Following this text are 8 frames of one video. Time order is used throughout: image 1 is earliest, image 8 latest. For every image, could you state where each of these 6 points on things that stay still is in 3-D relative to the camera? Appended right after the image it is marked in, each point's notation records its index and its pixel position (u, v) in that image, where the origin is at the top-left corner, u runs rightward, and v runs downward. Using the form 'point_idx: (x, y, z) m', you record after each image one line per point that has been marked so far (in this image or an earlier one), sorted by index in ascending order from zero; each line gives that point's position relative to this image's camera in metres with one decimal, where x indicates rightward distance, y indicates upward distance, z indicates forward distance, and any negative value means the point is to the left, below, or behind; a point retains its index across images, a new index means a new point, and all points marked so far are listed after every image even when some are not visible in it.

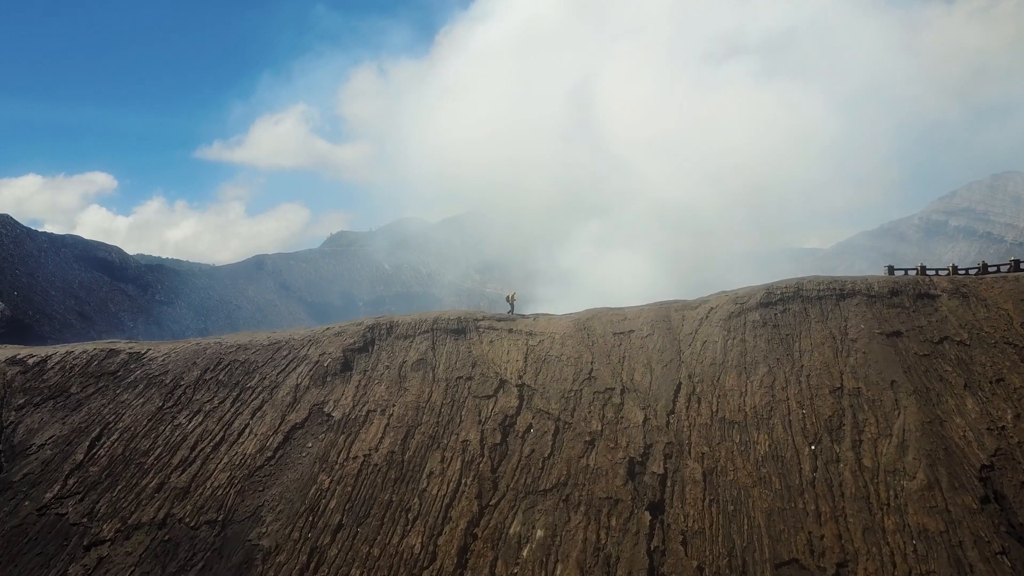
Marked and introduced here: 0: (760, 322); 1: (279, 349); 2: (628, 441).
0: (+6.7, -0.9, +17.4) m
1: (-7.1, -1.9, +19.7) m
2: (+2.7, -3.6, +15.2) m
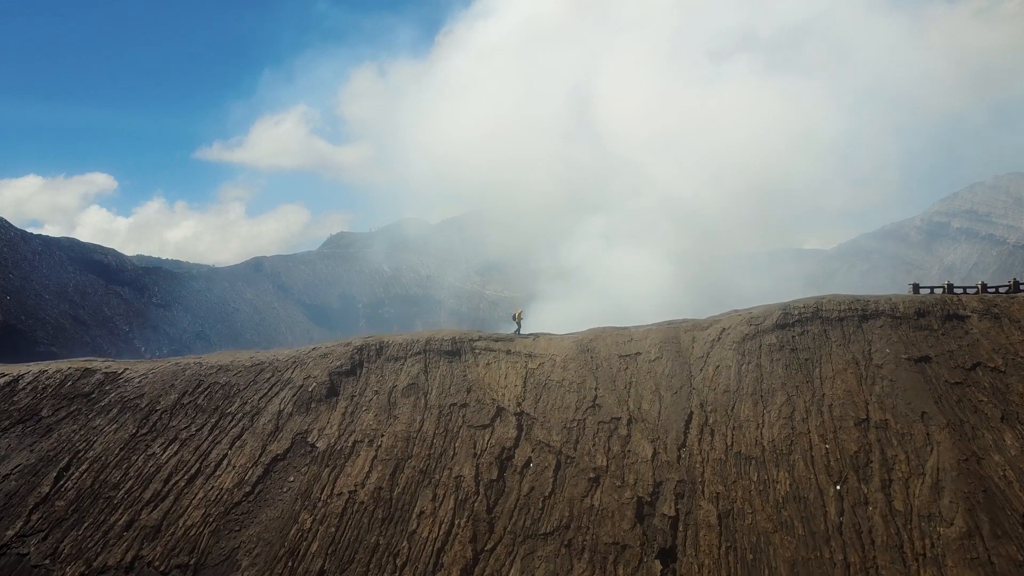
0: (+6.6, -1.4, +16.2) m
1: (-7.1, -2.4, +18.5) m
2: (+2.7, -4.1, +14.0) m
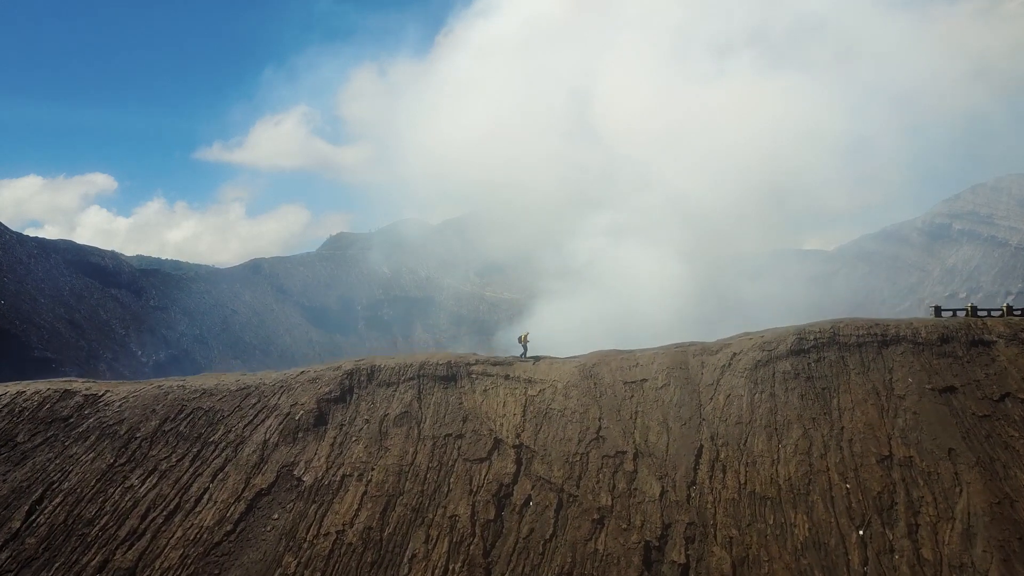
0: (+6.6, -2.0, +15.3) m
1: (-7.2, -3.0, +17.6) m
2: (+2.6, -4.7, +13.1) m
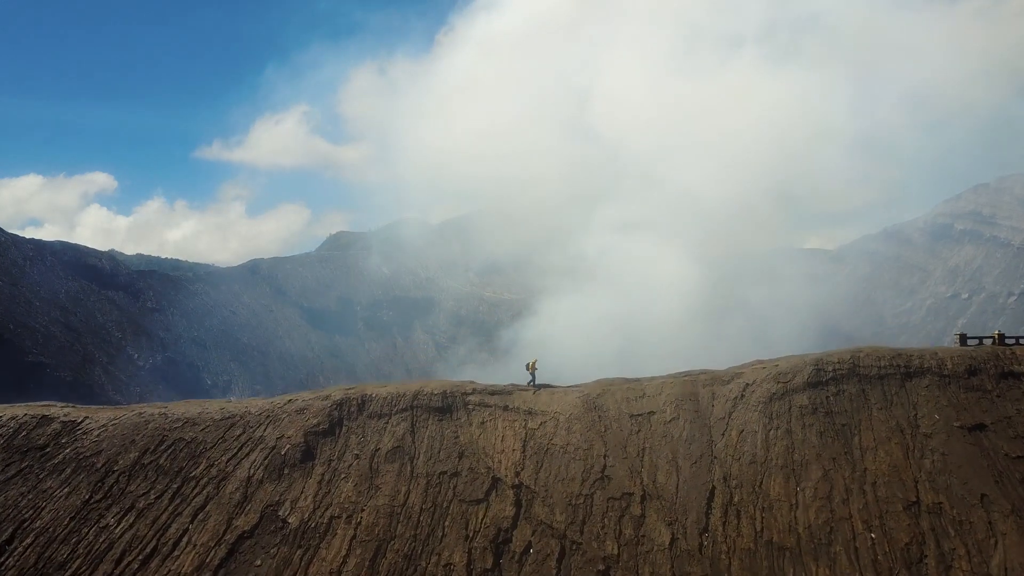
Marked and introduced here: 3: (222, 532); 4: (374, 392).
0: (+6.6, -2.6, +14.3) m
1: (-7.2, -3.6, +16.6) m
2: (+2.6, -5.3, +12.2) m
3: (-6.3, -5.3, +14.1) m
4: (-3.5, -2.6, +16.5) m
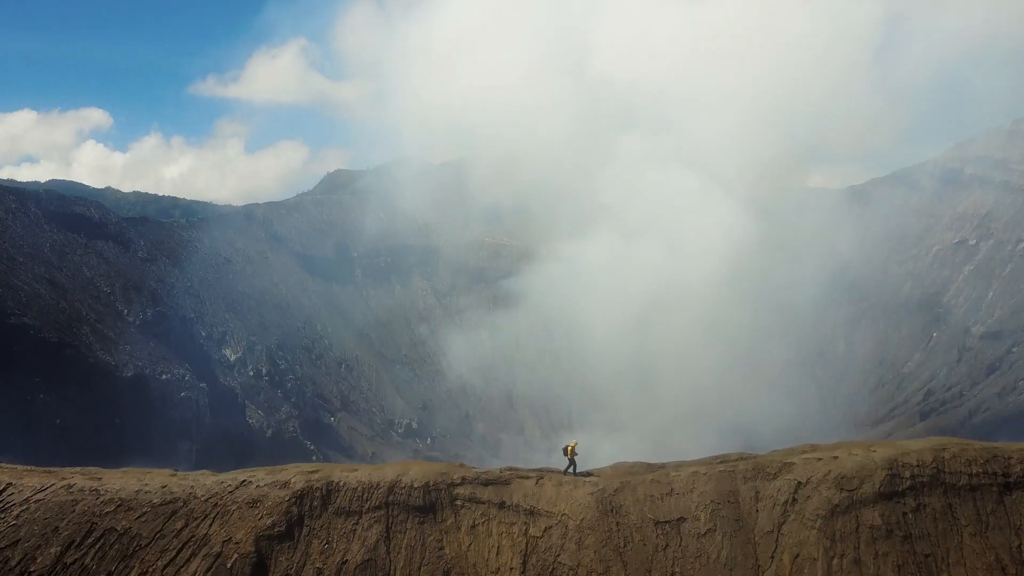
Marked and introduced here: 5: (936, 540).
0: (+6.5, -4.2, +11.4) m
1: (-7.2, -4.9, +13.8) m
2: (+2.6, -7.1, +9.5) m
3: (-6.4, -6.9, +11.5) m
4: (-3.6, -4.0, +13.6) m
5: (+7.5, -4.5, +11.0) m
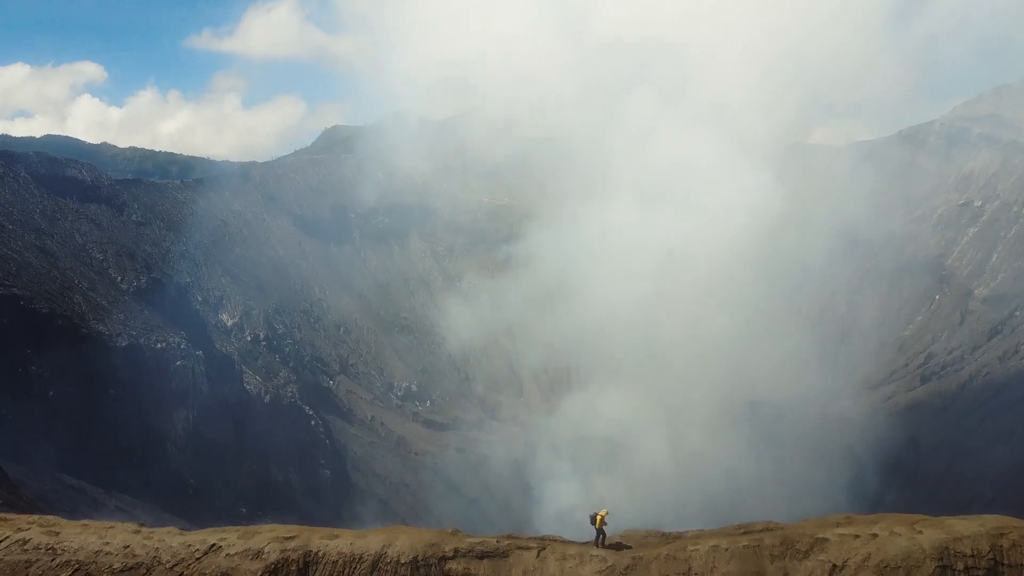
0: (+6.5, -5.3, +10.0) m
1: (-7.3, -5.8, +12.5) m
2: (+2.5, -8.3, +8.3) m
3: (-6.4, -7.9, +10.2) m
4: (-3.6, -4.9, +12.2) m
5: (+7.5, -5.6, +9.6) m
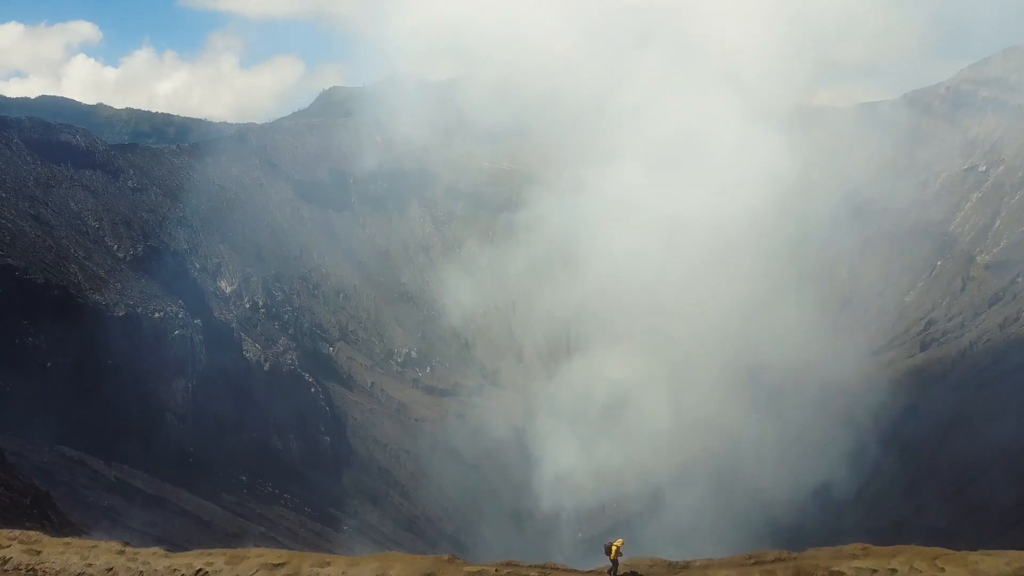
0: (+6.5, -5.7, +9.5) m
1: (-7.3, -6.0, +12.0) m
2: (+2.5, -8.8, +8.0) m
3: (-6.4, -8.3, +9.9) m
4: (-3.6, -5.2, +11.7) m
5: (+7.5, -6.1, +9.1) m
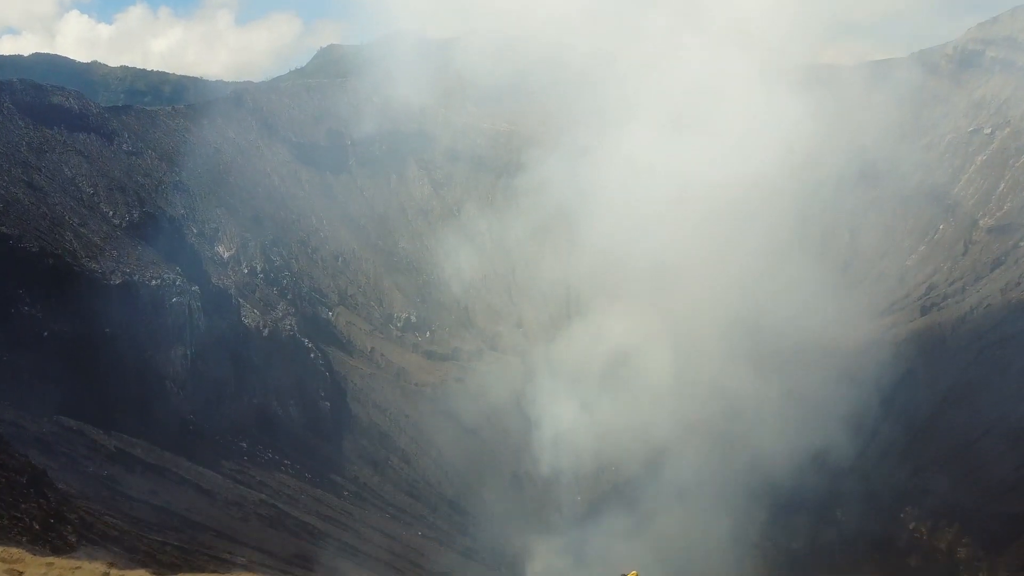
0: (+6.0, -6.2, +9.5) m
1: (-7.8, -6.3, +12.0) m
2: (+2.0, -9.3, +8.1) m
3: (-6.9, -8.6, +10.0) m
4: (-4.1, -5.4, +11.6) m
5: (+7.0, -6.6, +9.1) m
